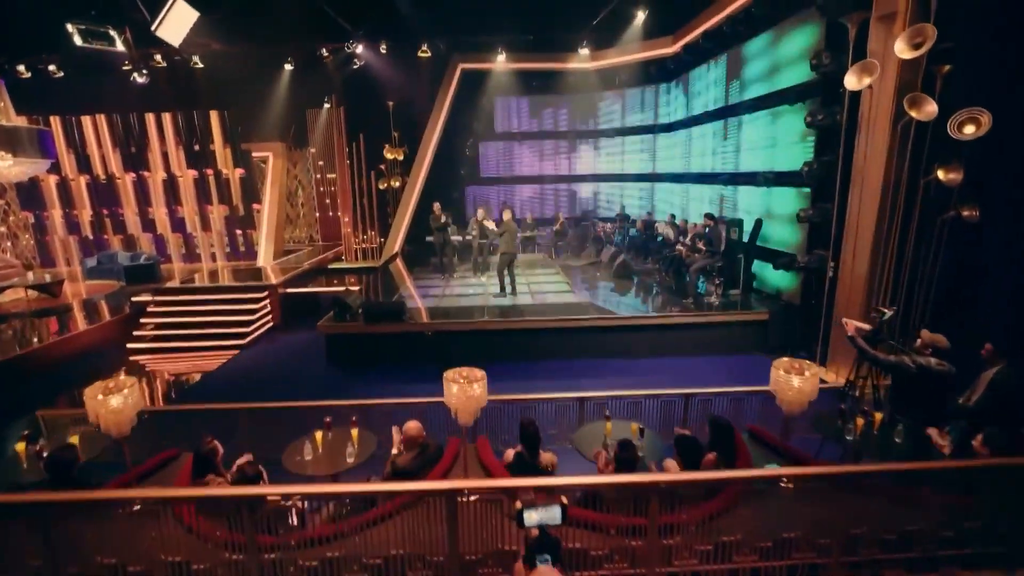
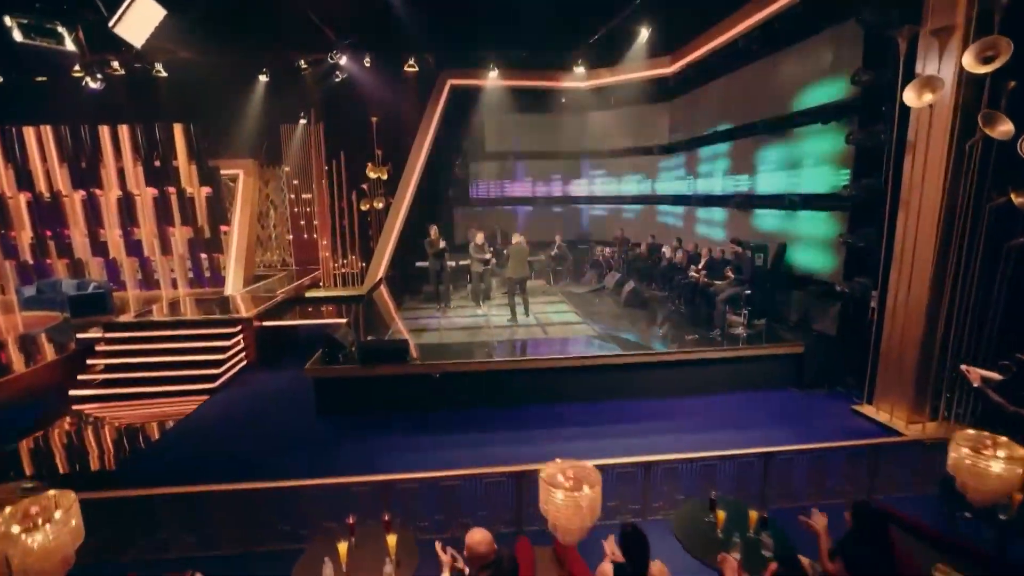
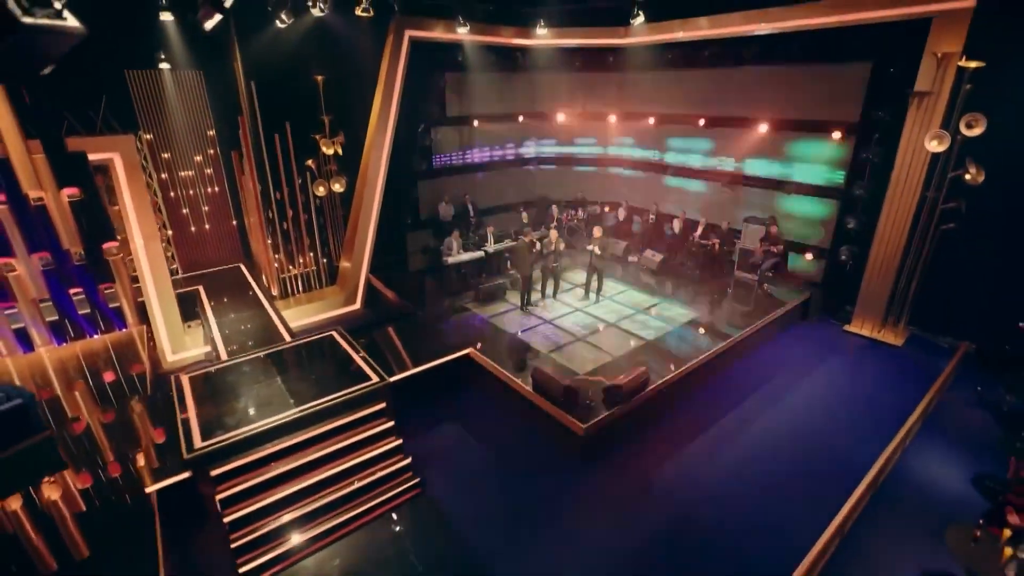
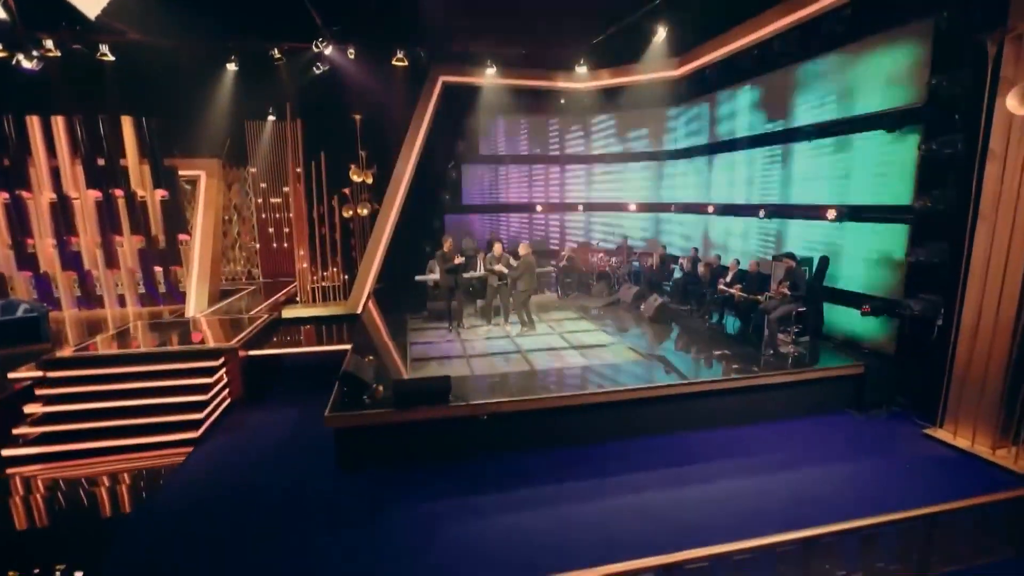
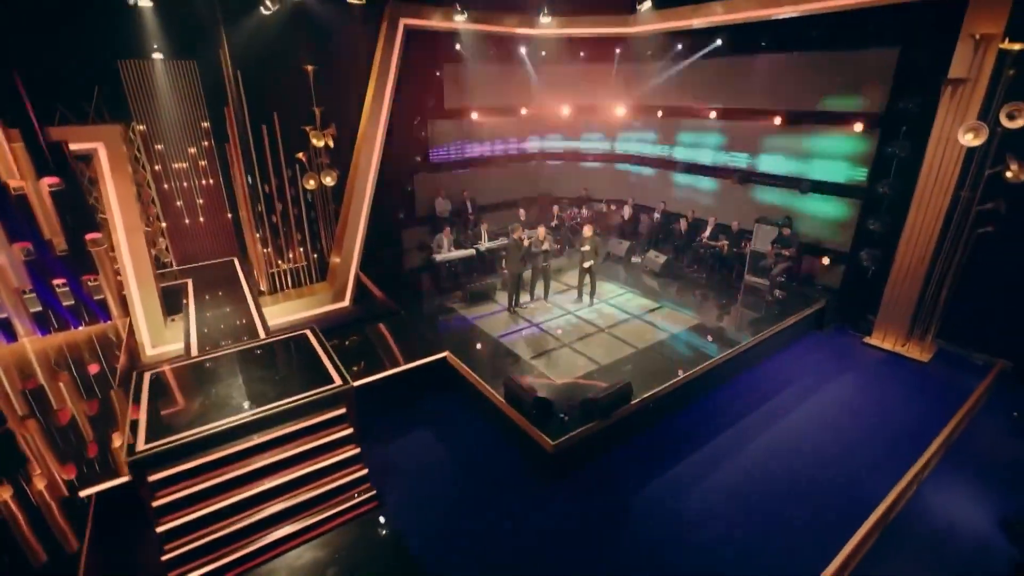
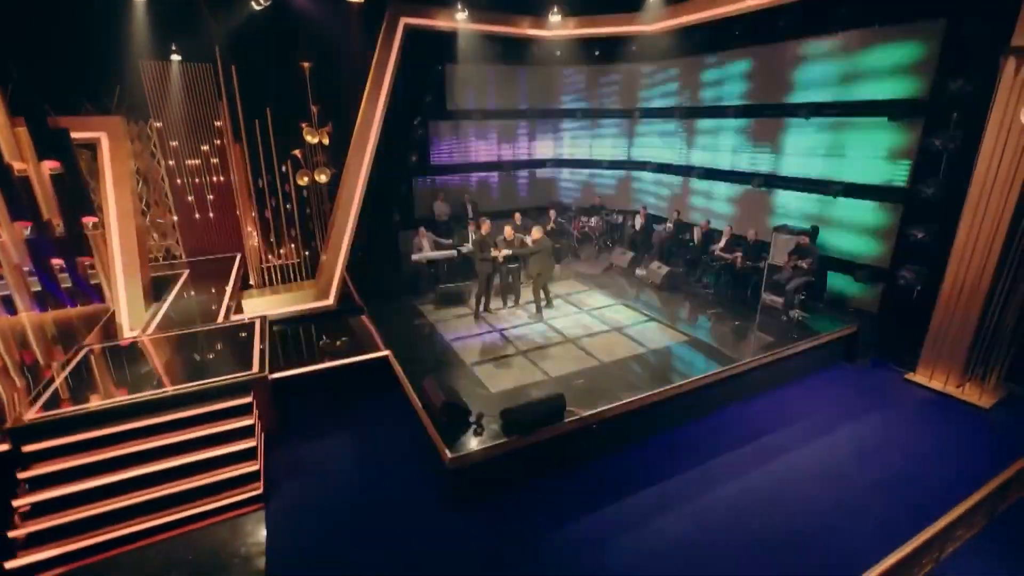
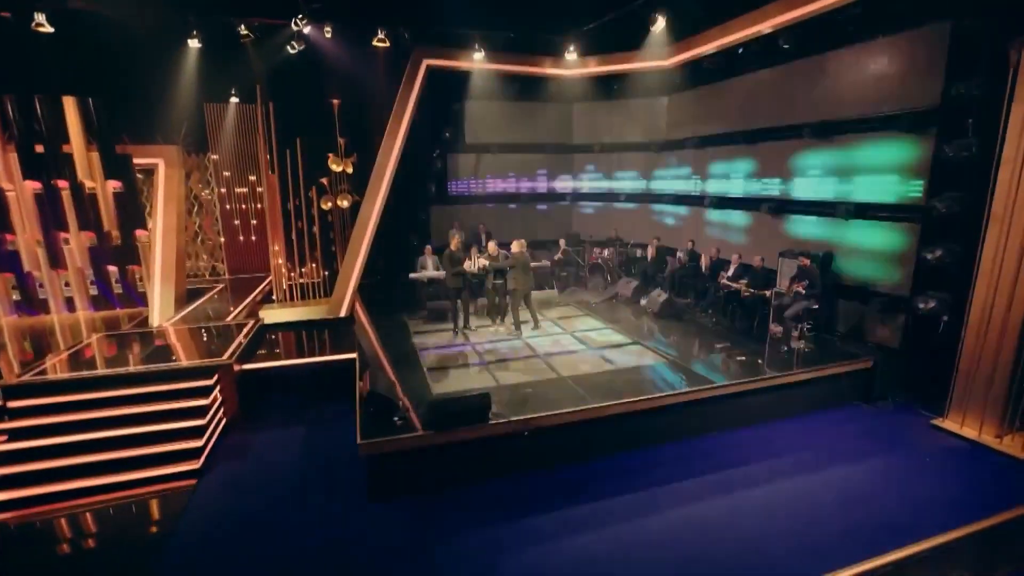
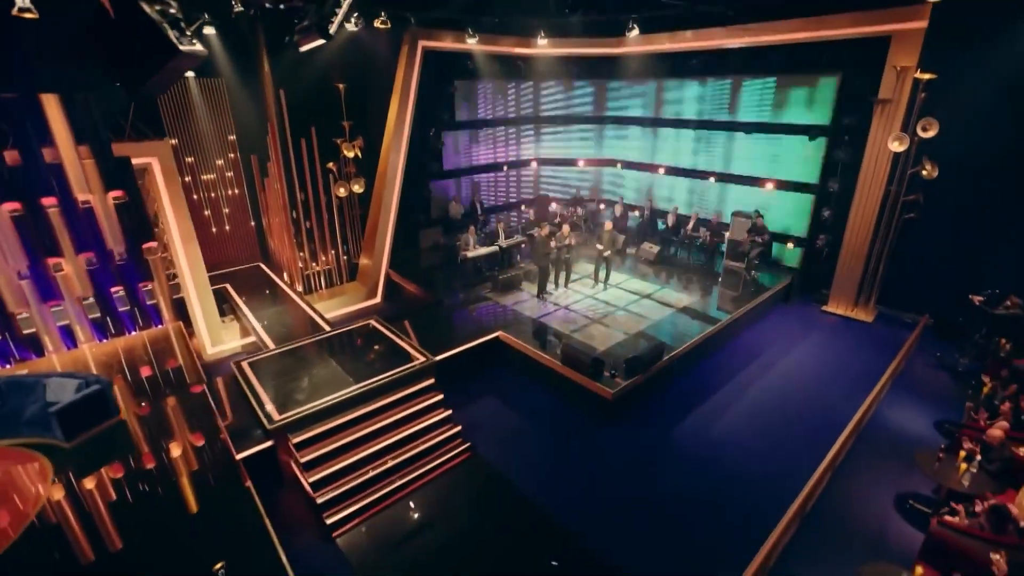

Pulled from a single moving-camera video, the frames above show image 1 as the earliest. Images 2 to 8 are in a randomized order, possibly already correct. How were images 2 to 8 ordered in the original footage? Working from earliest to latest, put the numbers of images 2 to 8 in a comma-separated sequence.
2, 4, 7, 6, 5, 3, 8
